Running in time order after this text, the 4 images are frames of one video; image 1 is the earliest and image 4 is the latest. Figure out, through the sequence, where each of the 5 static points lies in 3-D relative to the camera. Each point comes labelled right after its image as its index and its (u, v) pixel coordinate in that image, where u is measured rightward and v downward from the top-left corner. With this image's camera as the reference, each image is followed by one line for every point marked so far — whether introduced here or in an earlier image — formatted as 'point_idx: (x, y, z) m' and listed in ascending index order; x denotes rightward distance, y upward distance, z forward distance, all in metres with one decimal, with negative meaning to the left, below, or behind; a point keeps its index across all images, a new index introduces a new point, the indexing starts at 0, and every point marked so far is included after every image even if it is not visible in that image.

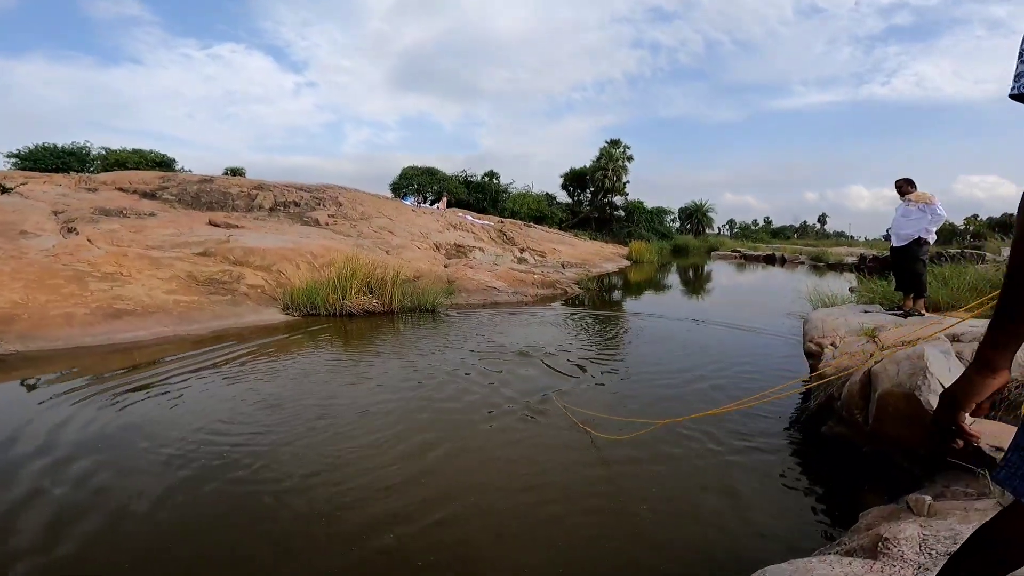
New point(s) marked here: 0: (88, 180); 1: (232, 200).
0: (-15.3, +3.9, +18.7) m
1: (-9.7, +3.1, +17.9) m
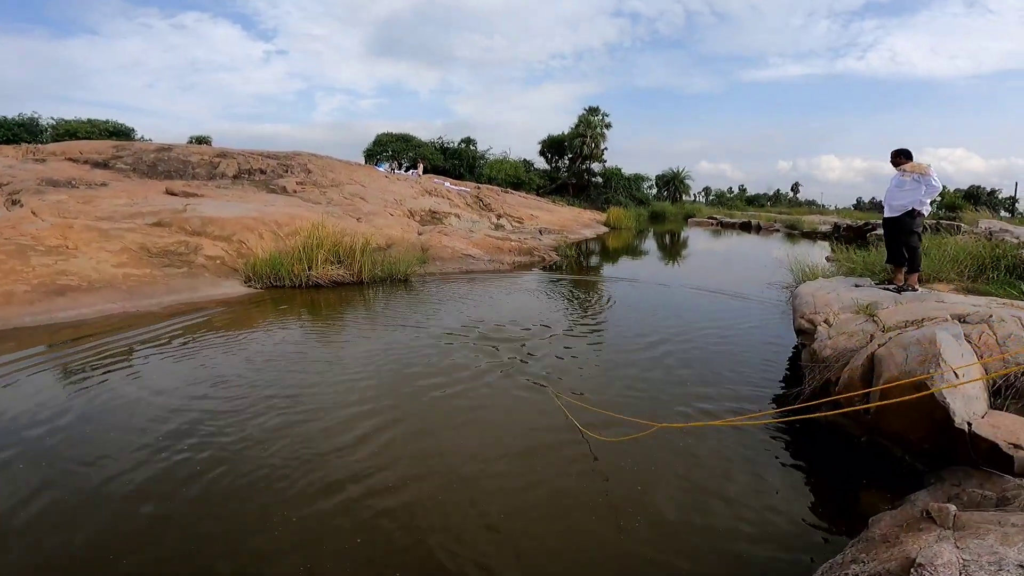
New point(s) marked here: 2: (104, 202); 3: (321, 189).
0: (-16.2, +4.7, +17.5) m
1: (-10.5, +3.9, +17.0) m
2: (-9.5, +2.0, +12.0) m
3: (-6.4, +3.2, +17.3) m
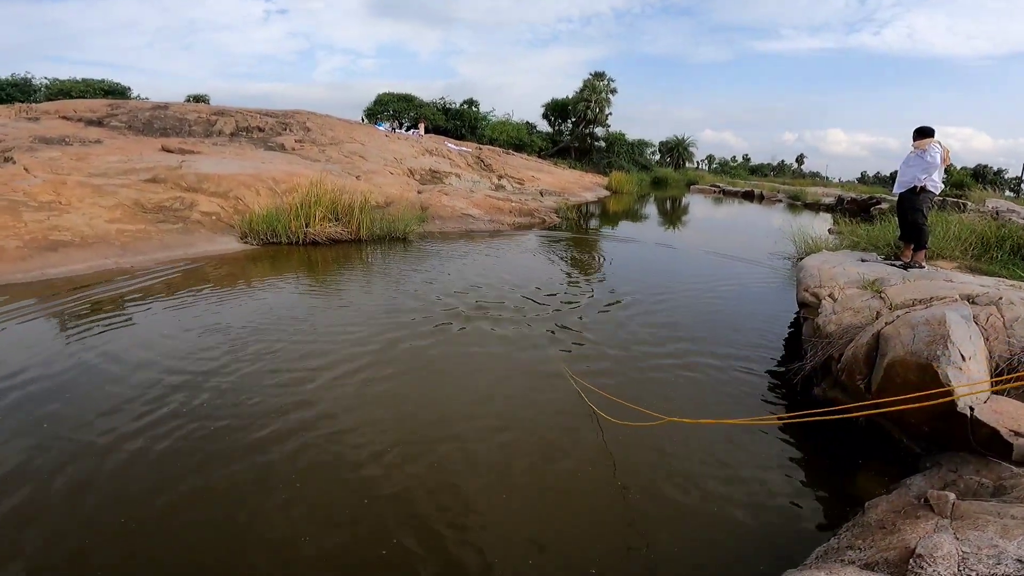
0: (-16.1, +6.0, +17.1) m
1: (-10.5, +5.2, +16.6) m
2: (-9.4, +2.9, +11.8) m
3: (-6.3, +4.5, +17.0) m
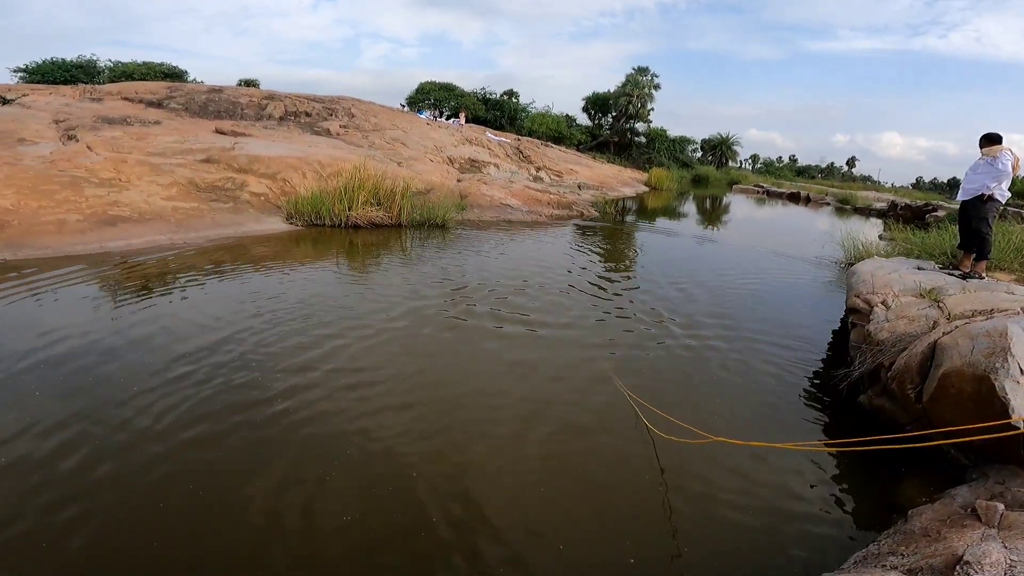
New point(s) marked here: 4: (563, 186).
0: (-14.7, +7.0, +18.0) m
1: (-9.1, +5.9, +17.2) m
2: (-8.5, +3.6, +12.3) m
3: (-5.0, +5.0, +17.3) m
4: (+2.0, +3.8, +19.9) m
